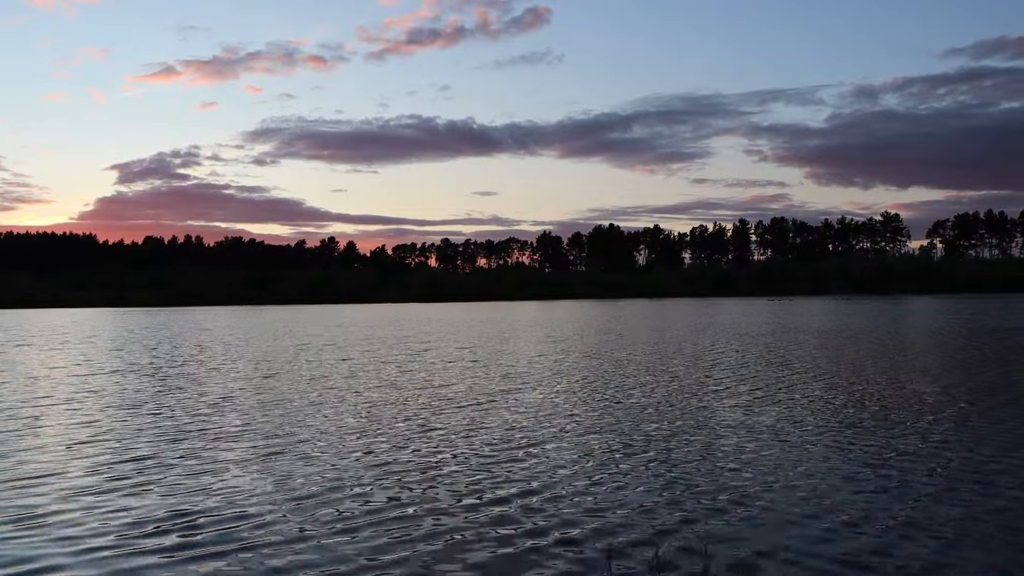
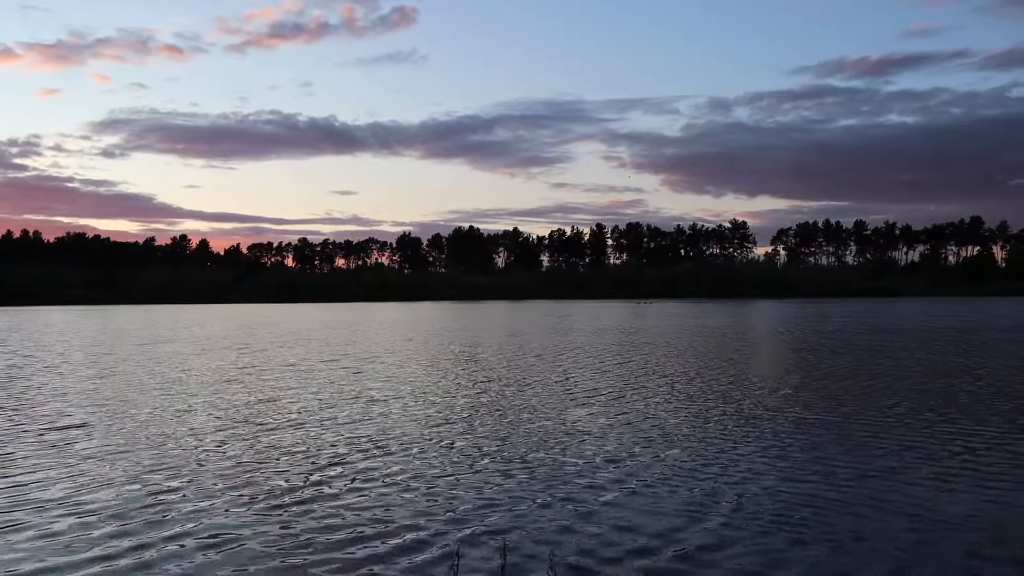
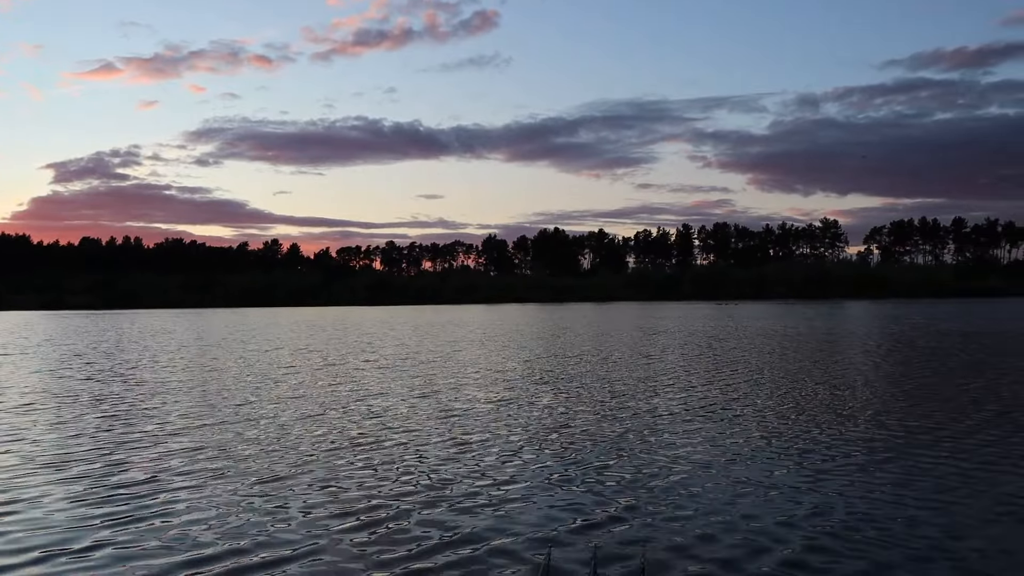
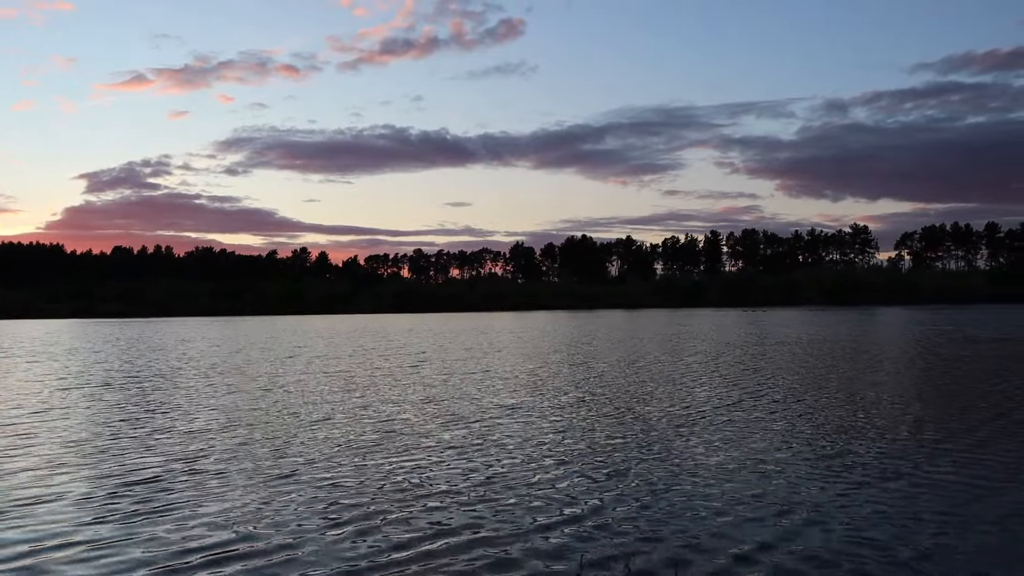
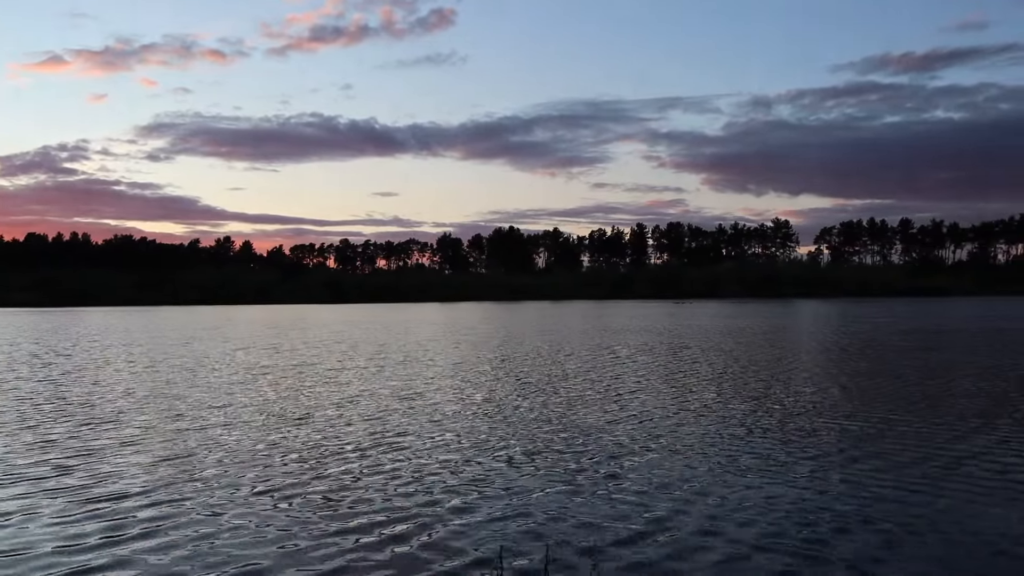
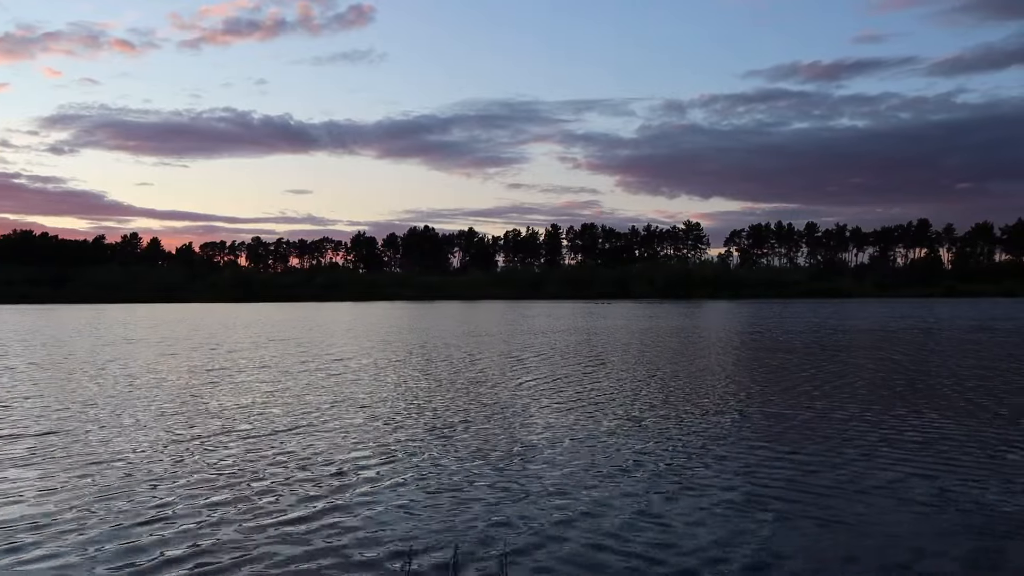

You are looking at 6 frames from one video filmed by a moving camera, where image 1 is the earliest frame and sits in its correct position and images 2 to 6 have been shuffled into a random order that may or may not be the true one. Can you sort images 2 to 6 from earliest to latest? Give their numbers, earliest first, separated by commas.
4, 3, 5, 2, 6
